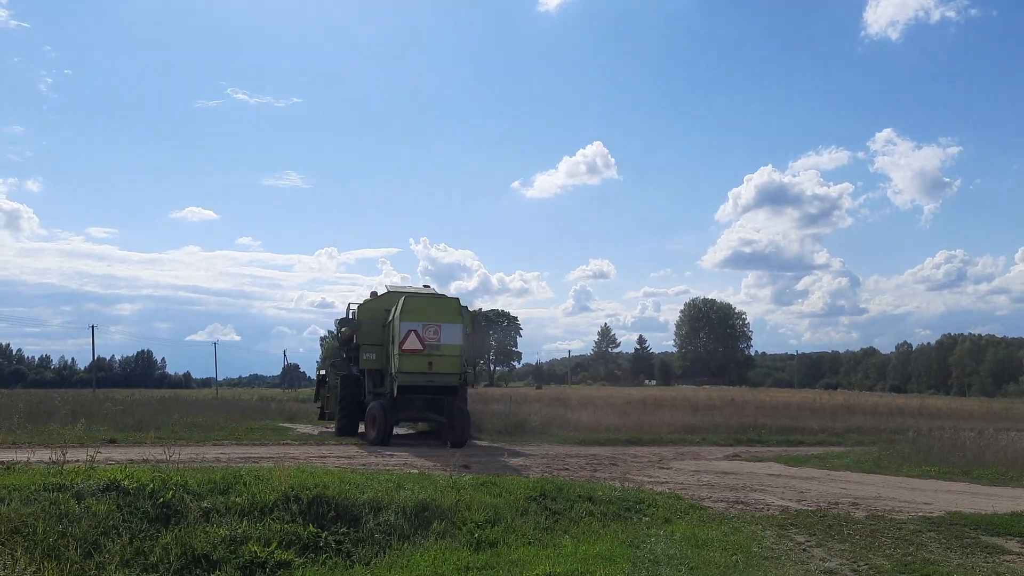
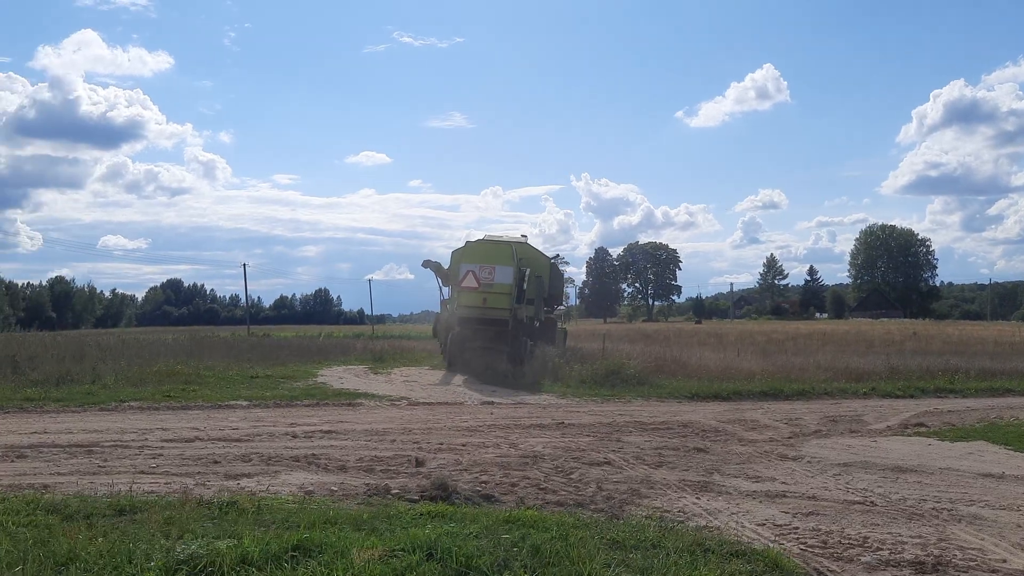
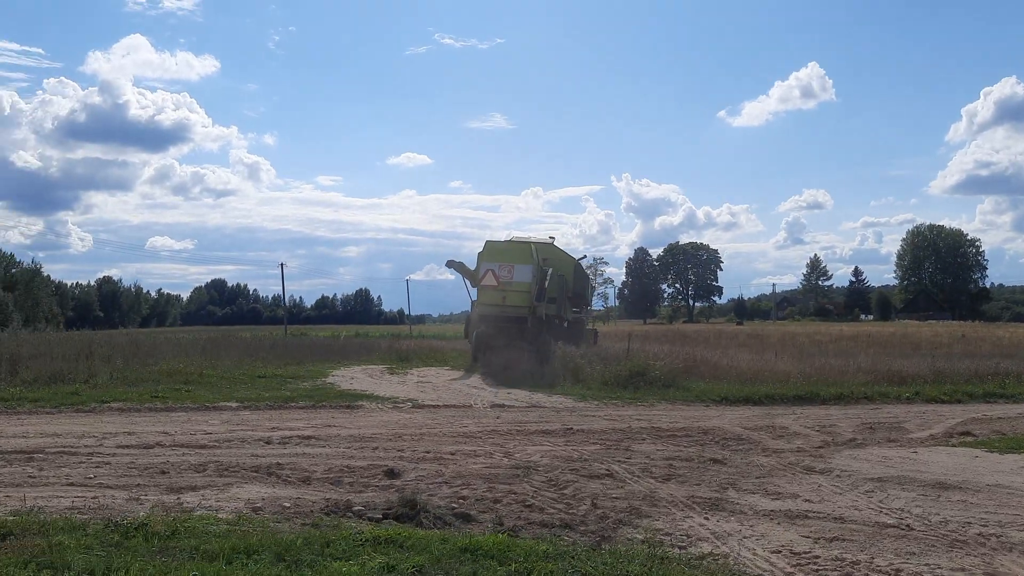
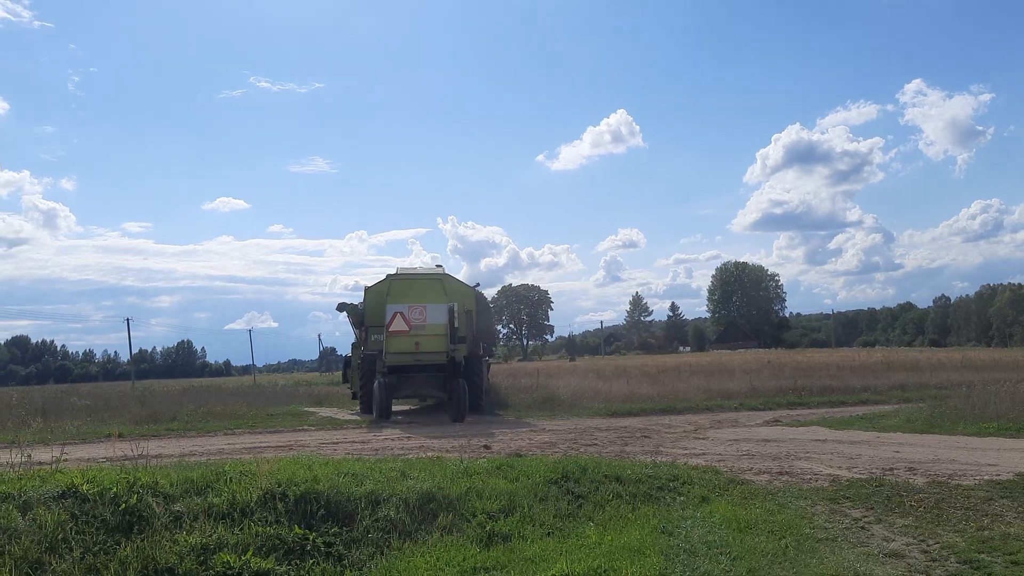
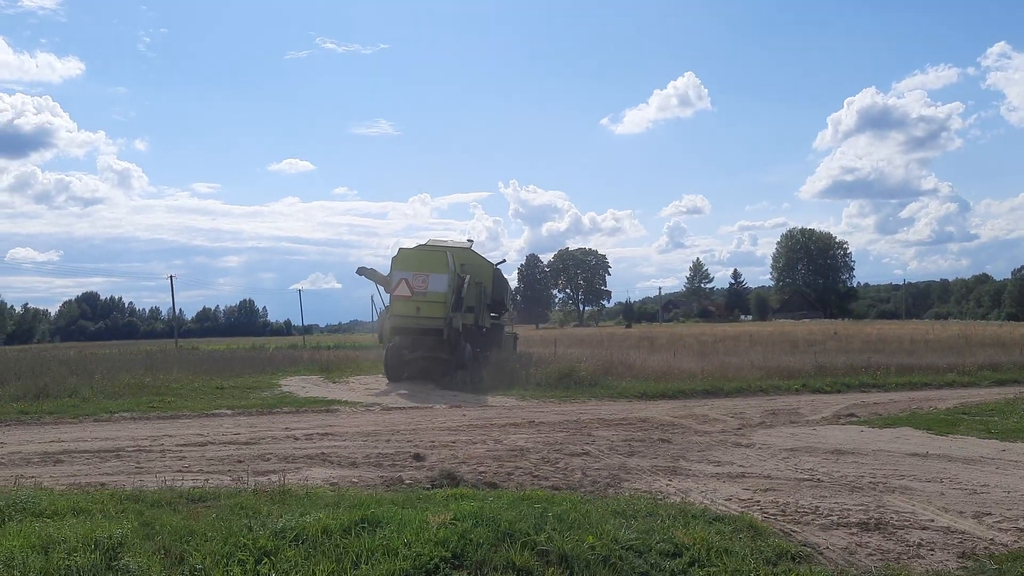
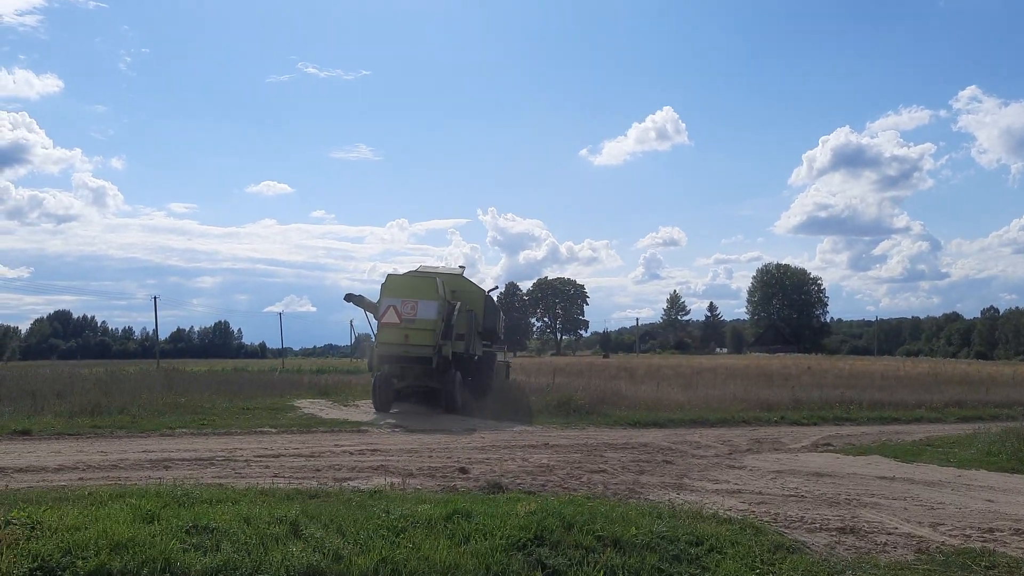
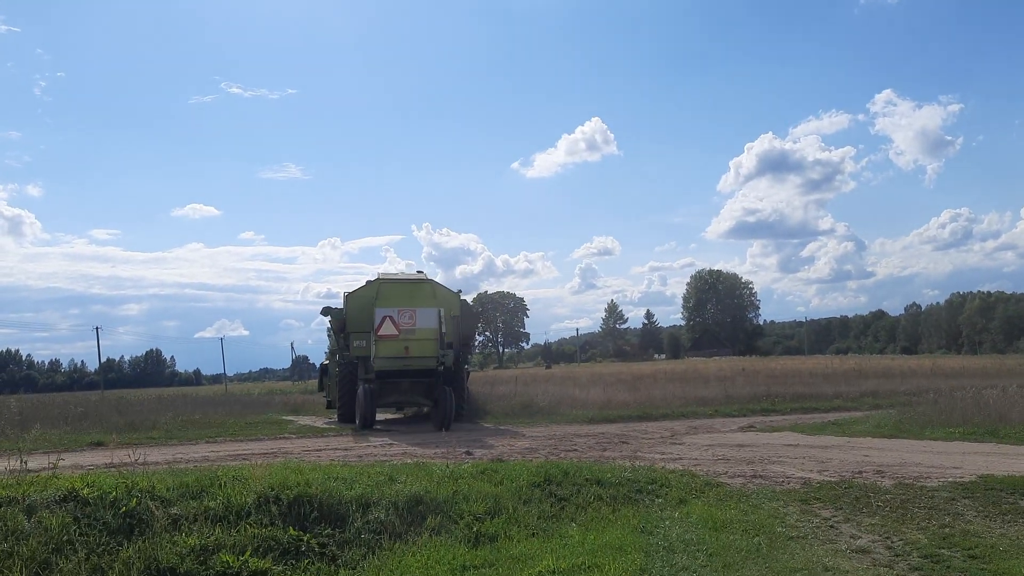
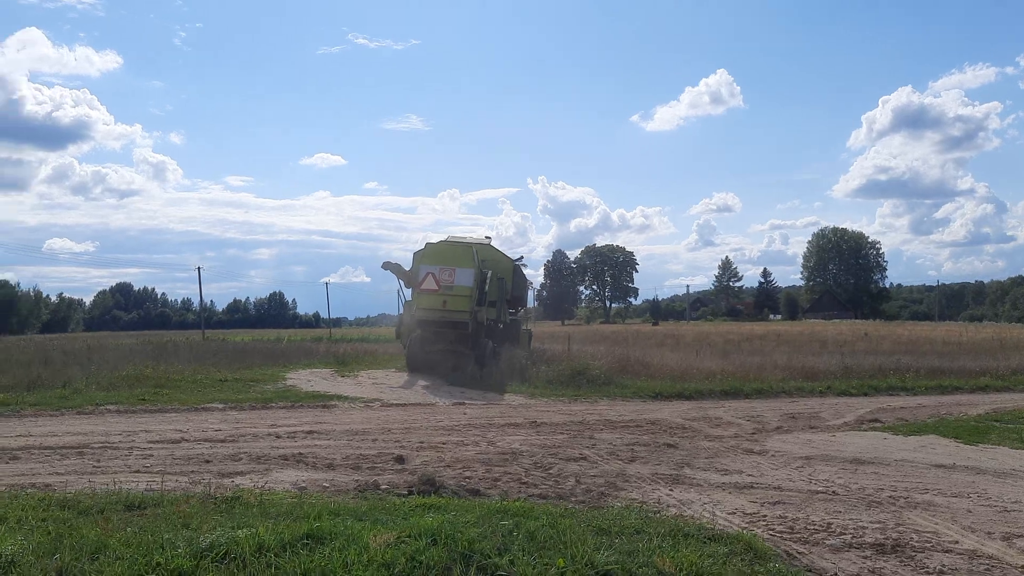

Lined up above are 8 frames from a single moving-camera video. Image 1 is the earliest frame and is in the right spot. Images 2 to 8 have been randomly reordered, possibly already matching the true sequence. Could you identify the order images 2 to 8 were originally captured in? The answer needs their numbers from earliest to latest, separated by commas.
7, 4, 6, 5, 8, 2, 3
